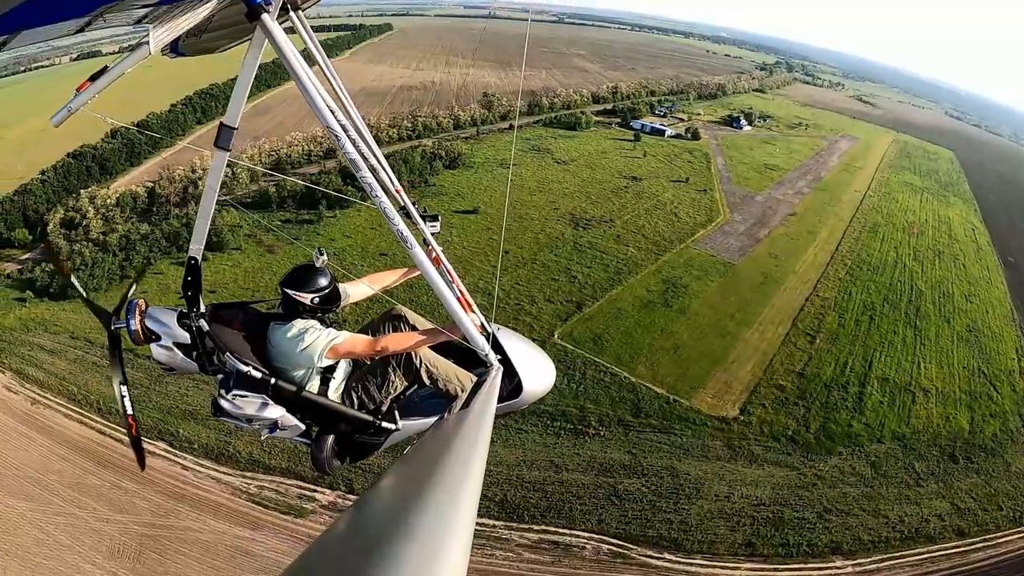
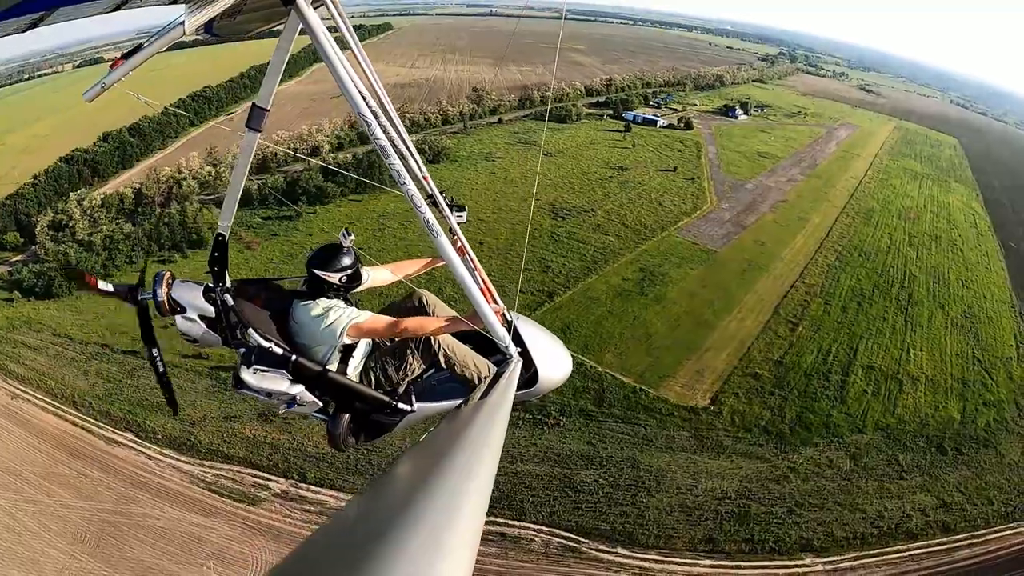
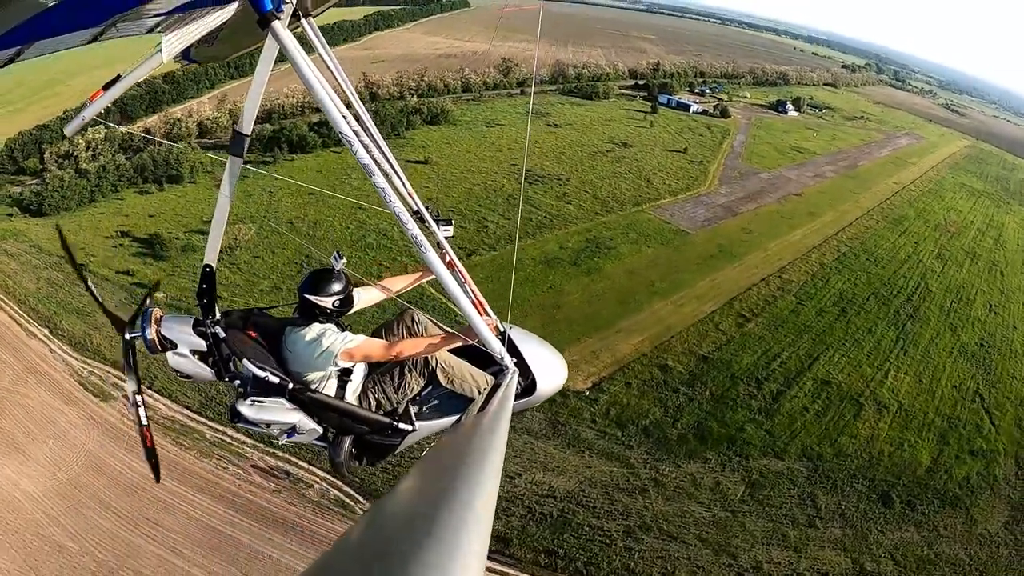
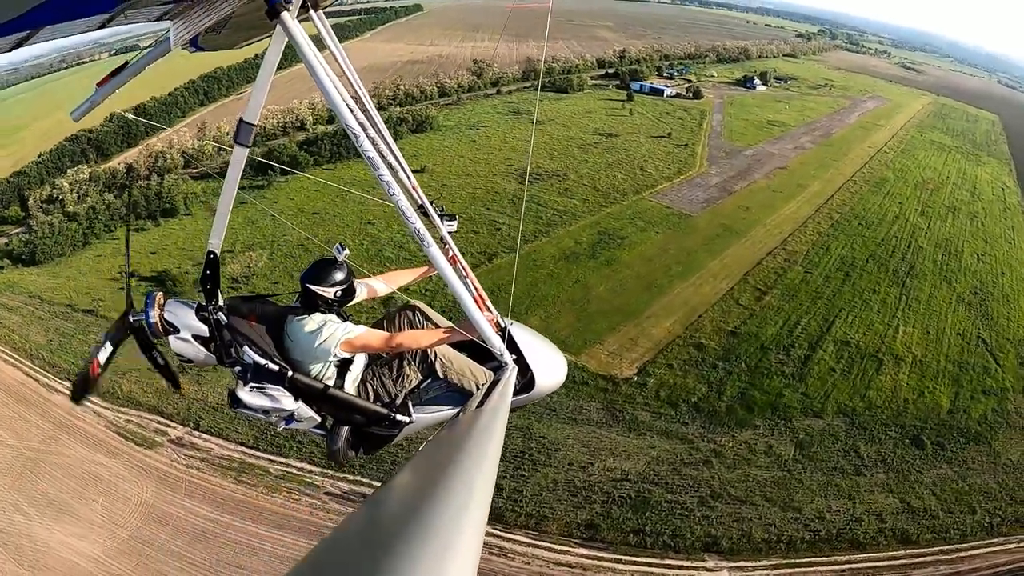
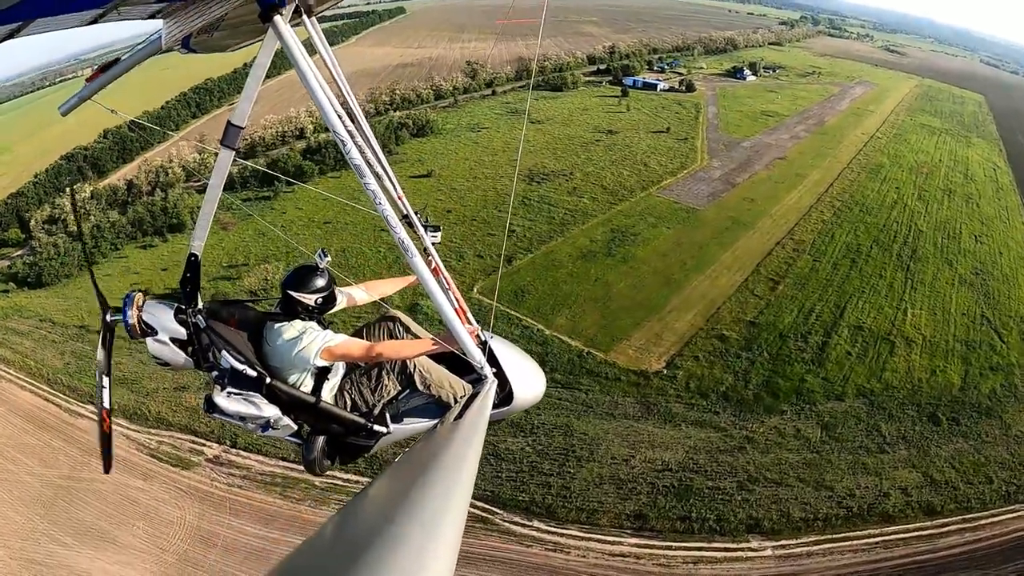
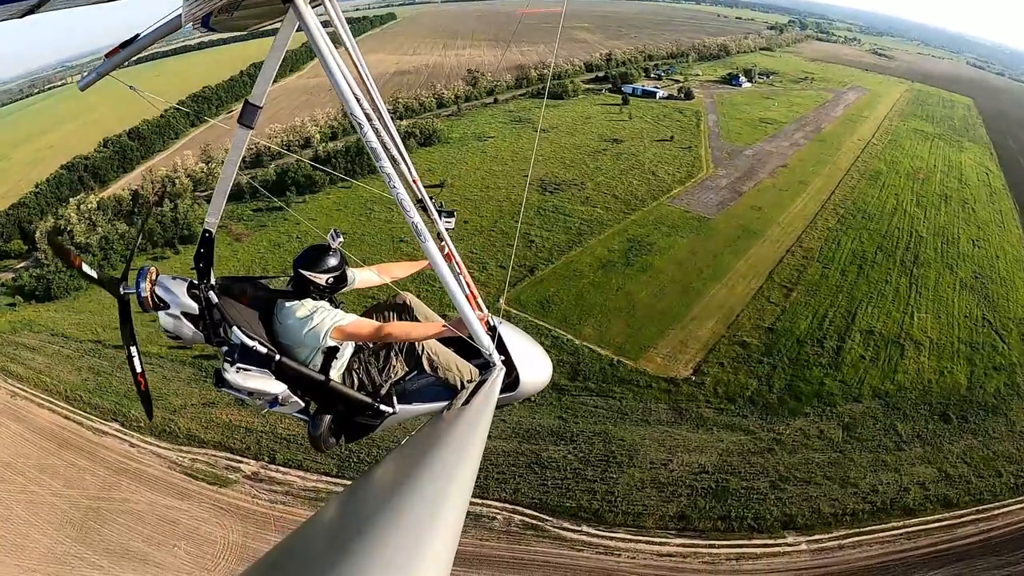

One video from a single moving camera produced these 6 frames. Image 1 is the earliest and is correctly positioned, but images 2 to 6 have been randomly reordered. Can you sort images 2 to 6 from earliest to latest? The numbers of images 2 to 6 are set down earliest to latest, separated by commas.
2, 6, 5, 4, 3
